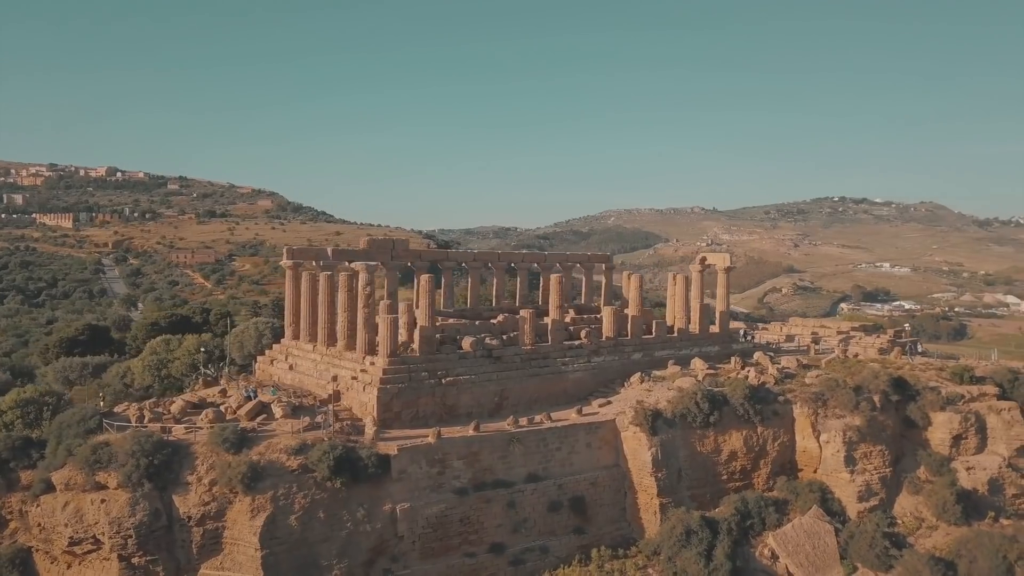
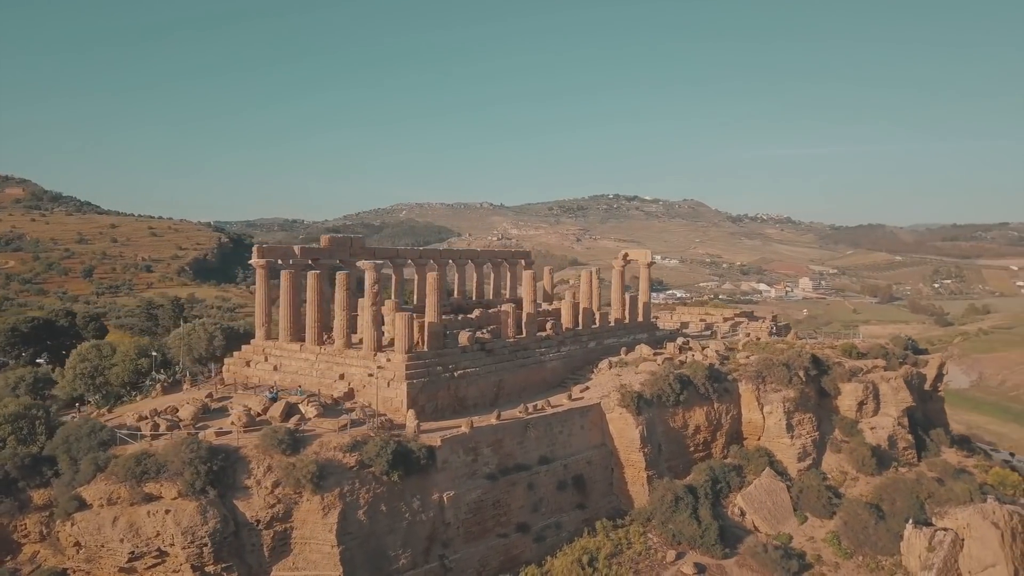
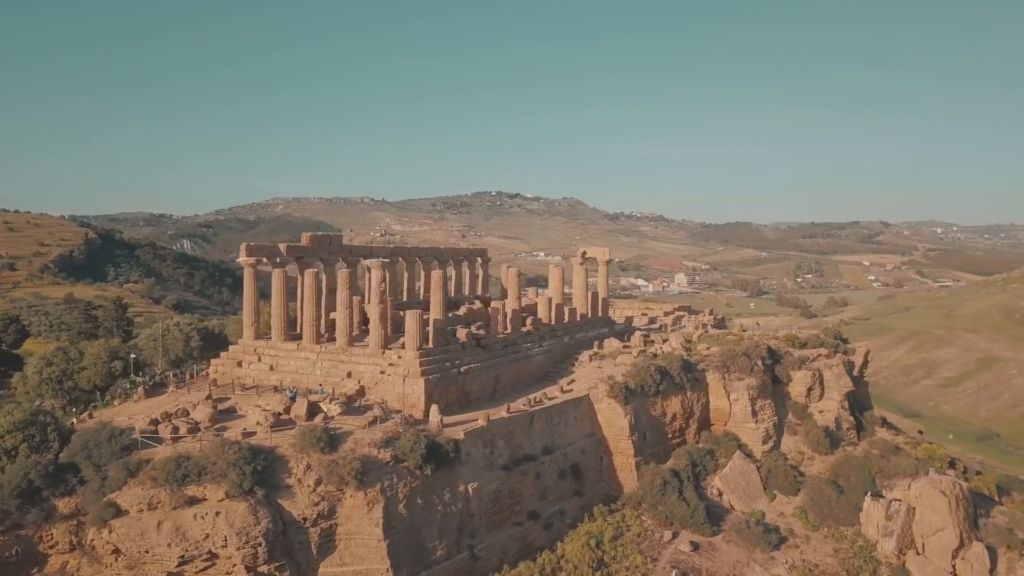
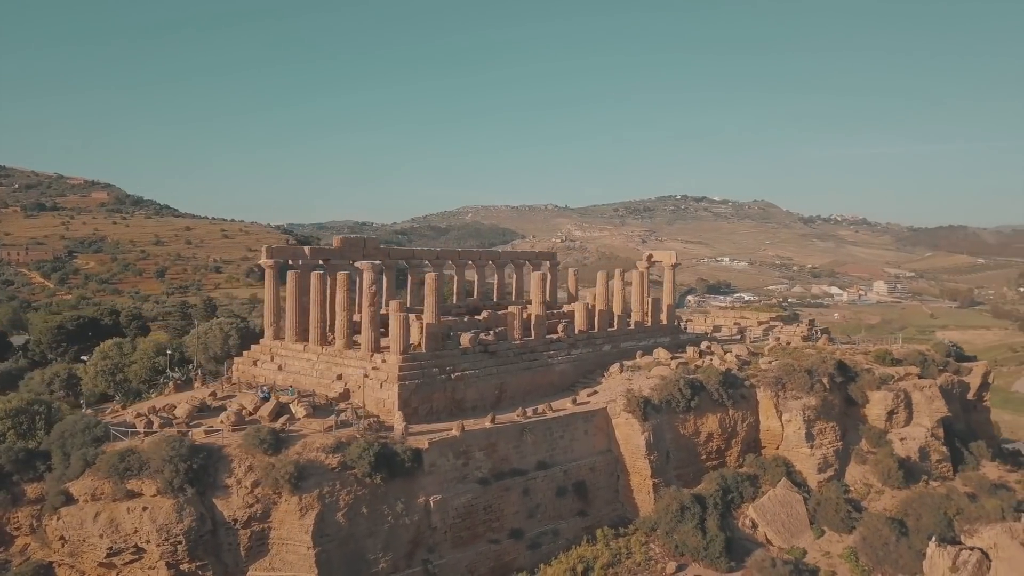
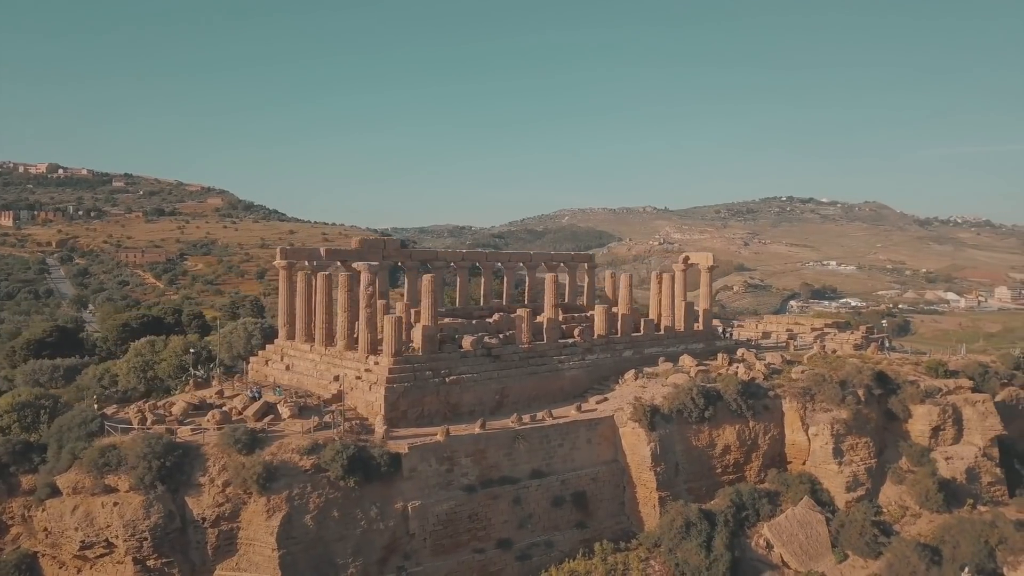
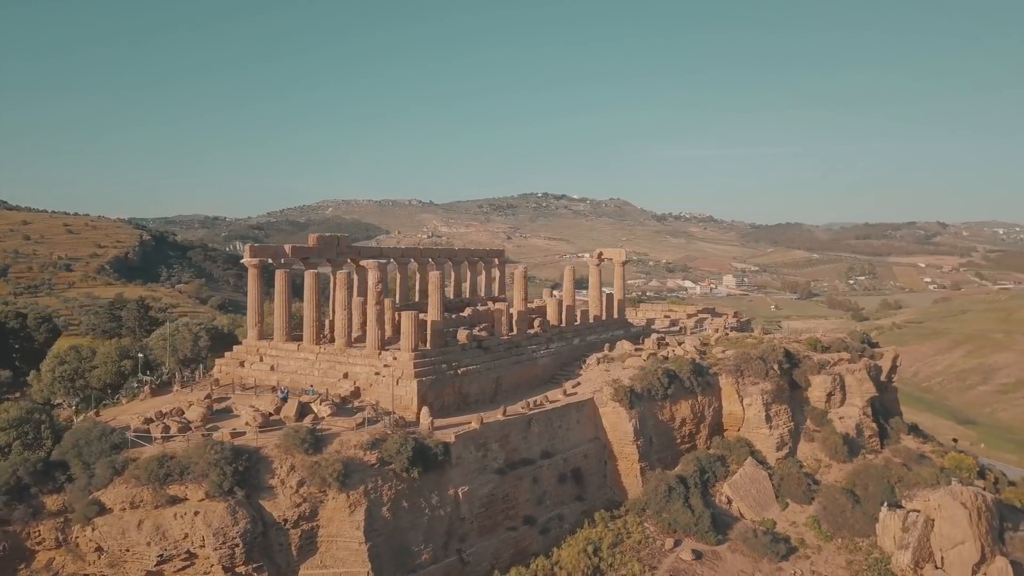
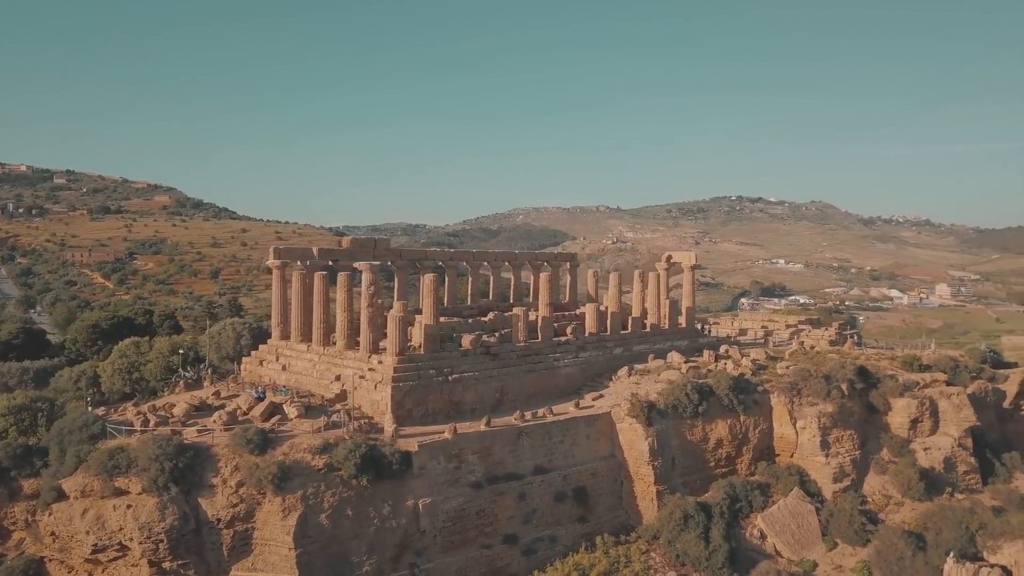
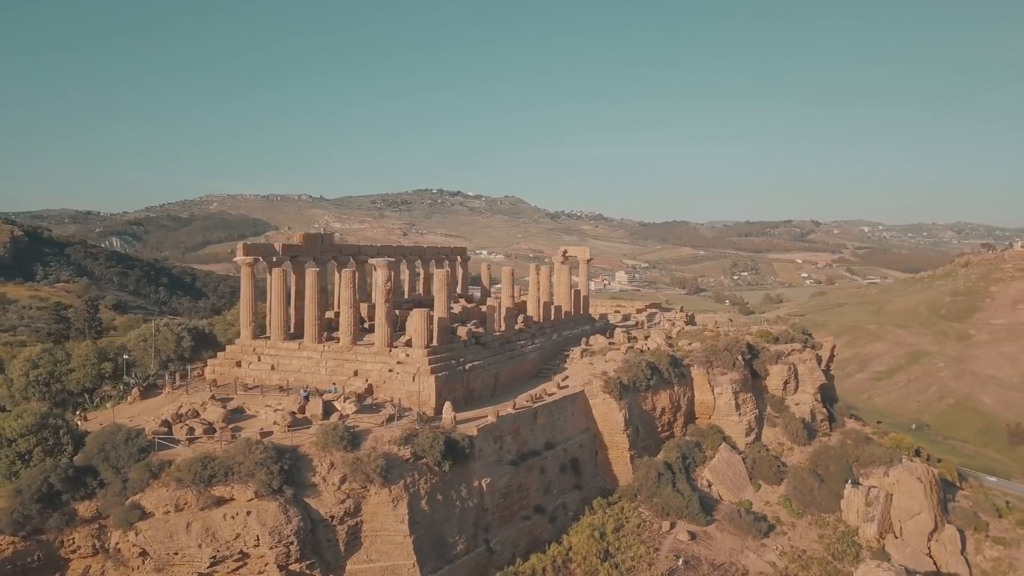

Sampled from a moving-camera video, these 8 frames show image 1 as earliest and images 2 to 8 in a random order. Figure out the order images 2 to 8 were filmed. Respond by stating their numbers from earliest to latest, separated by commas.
5, 7, 4, 2, 6, 3, 8
